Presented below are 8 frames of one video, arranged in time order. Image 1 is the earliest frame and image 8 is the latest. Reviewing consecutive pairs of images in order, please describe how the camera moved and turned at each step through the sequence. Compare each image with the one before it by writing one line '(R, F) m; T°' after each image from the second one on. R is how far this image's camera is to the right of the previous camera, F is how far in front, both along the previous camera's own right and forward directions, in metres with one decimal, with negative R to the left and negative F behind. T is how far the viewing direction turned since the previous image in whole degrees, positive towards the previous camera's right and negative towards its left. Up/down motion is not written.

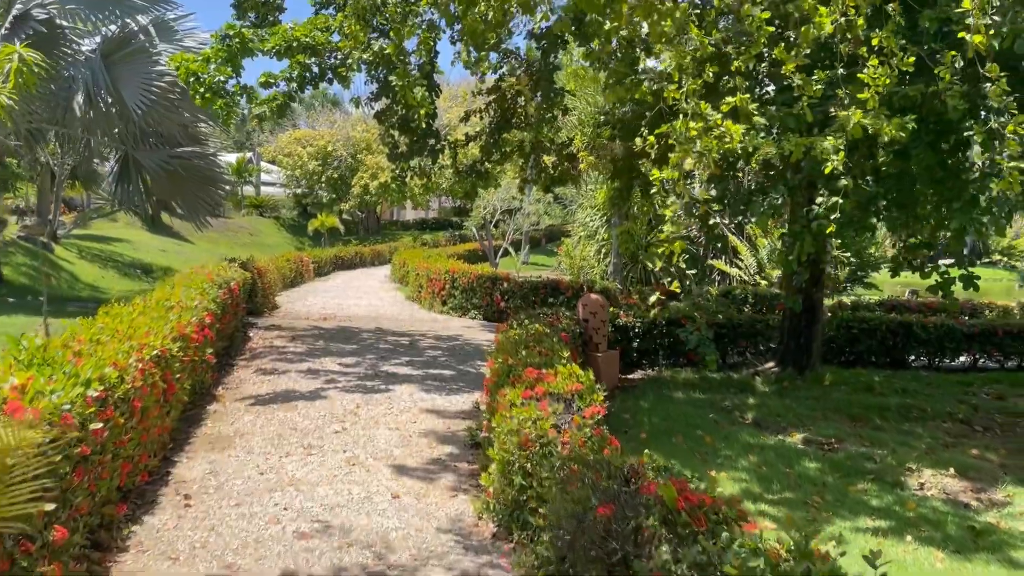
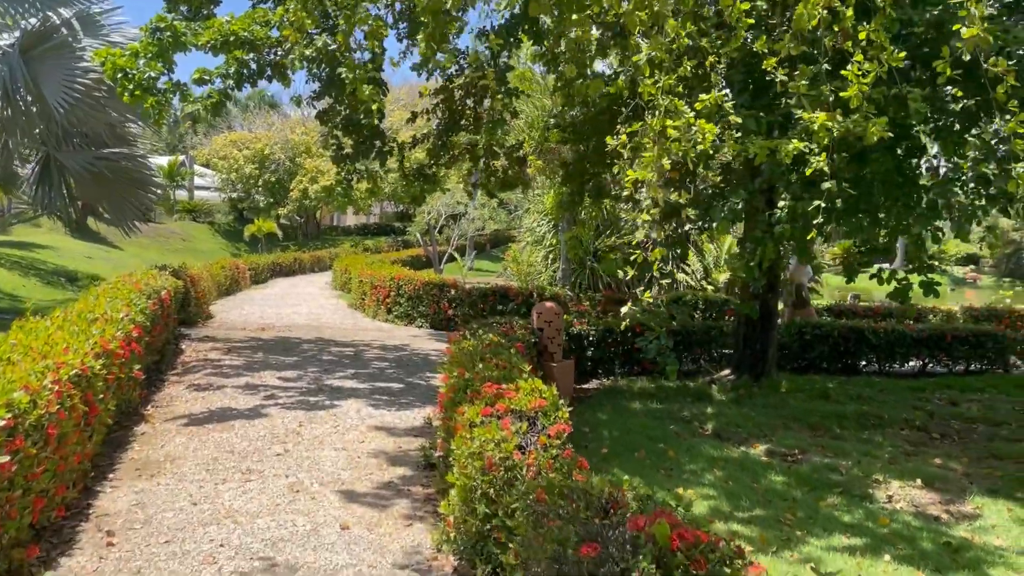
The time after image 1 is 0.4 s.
(-0.1, +0.3) m; +4°
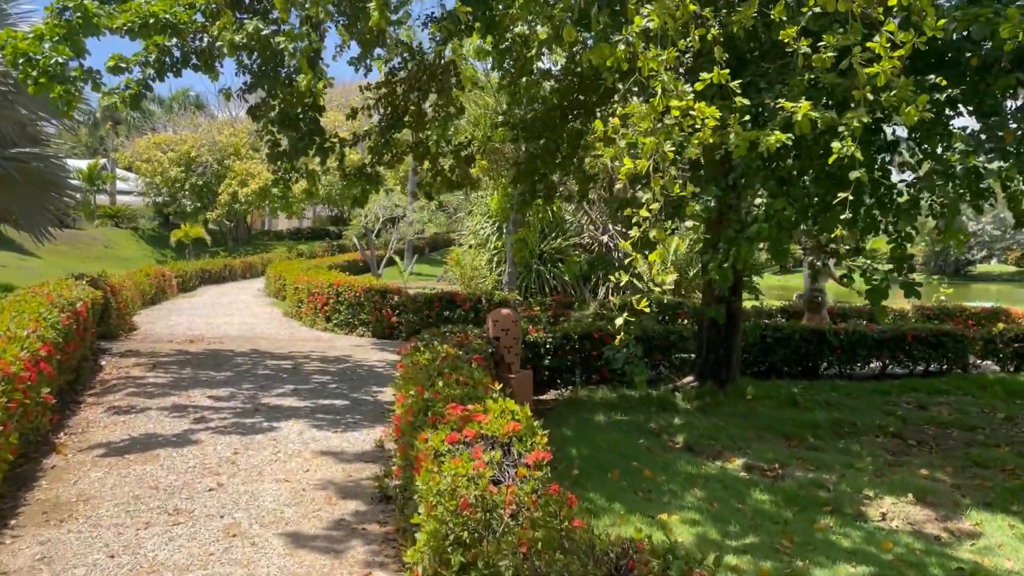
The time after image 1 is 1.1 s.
(-0.1, +0.5) m; +4°
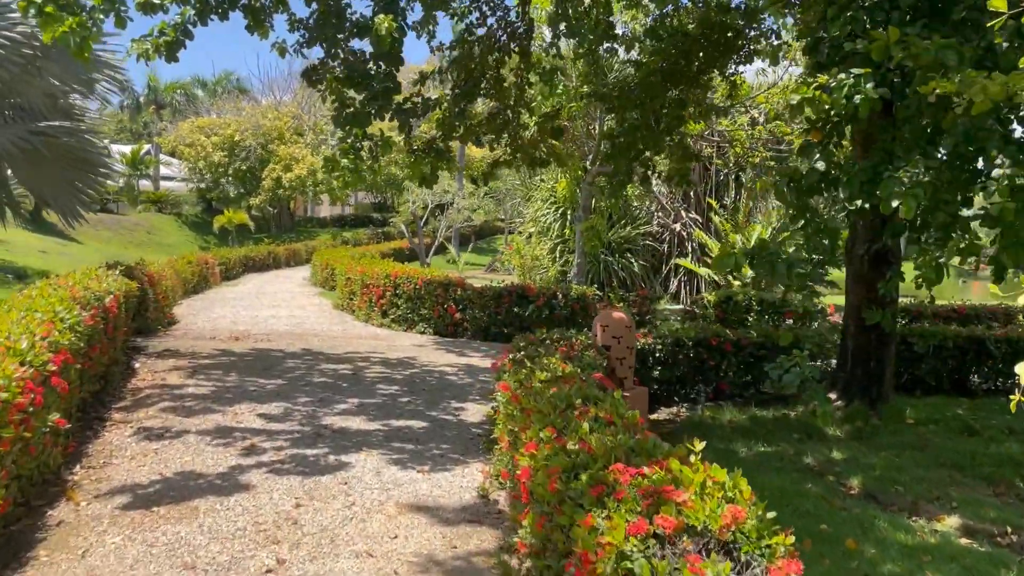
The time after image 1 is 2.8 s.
(-0.5, +1.3) m; -3°
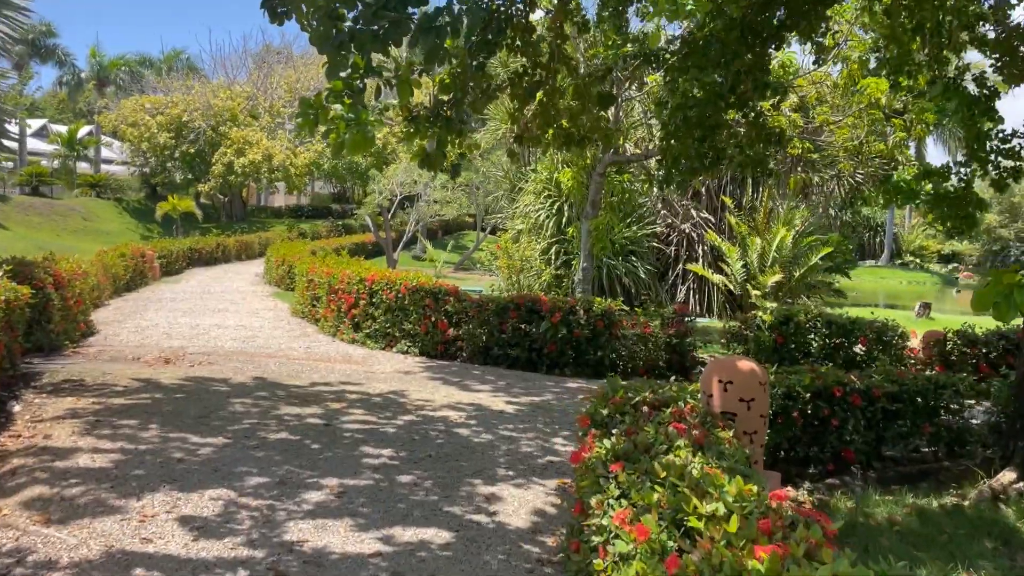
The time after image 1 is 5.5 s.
(-0.5, +2.0) m; +3°
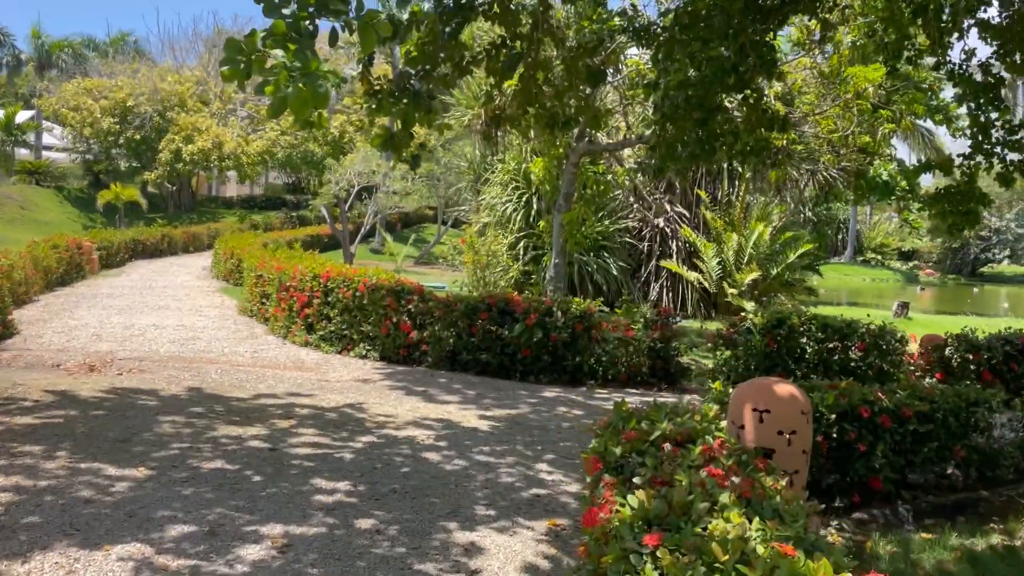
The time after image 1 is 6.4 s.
(-0.1, +0.7) m; +3°
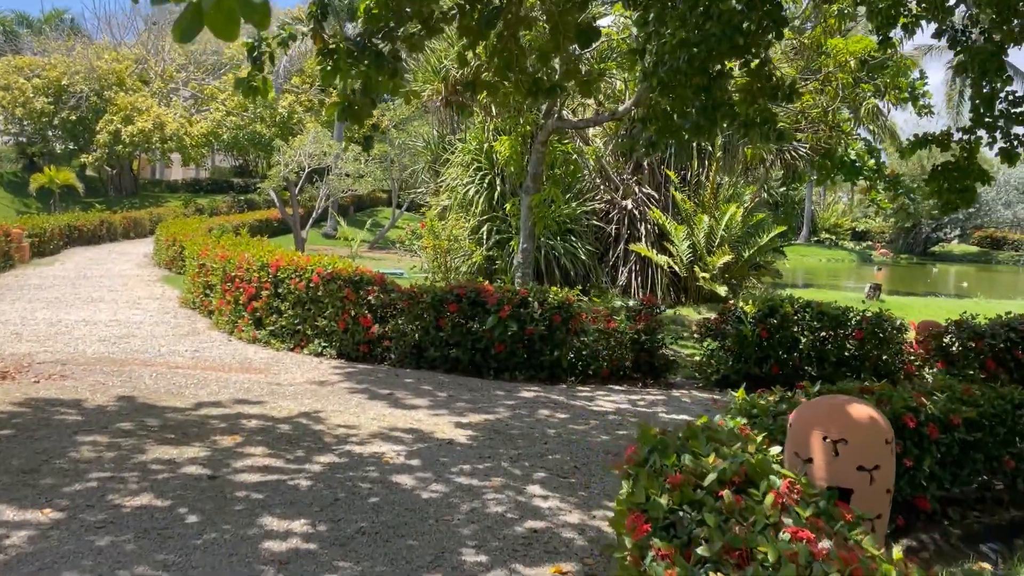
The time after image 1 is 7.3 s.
(-0.1, +0.7) m; +3°
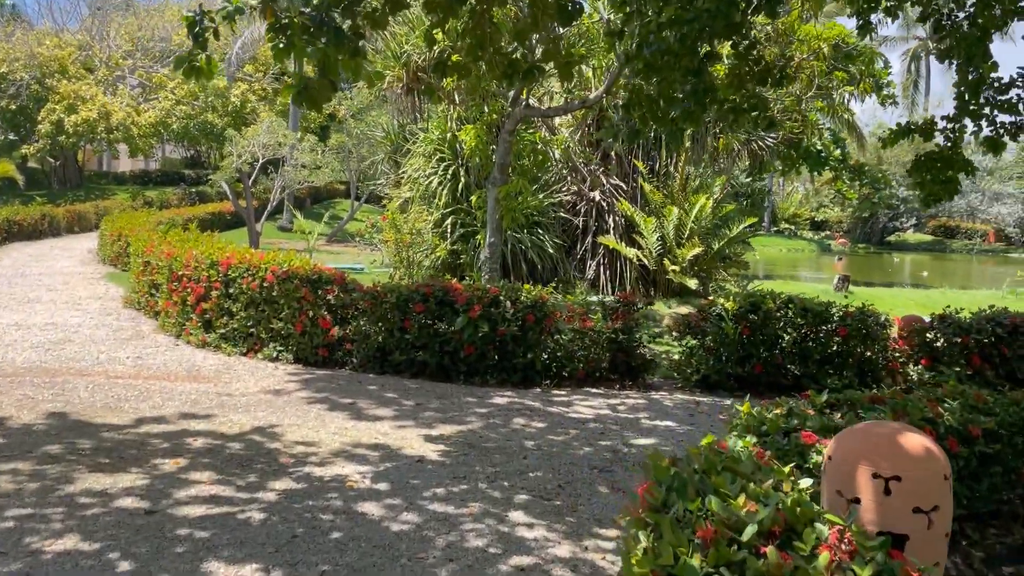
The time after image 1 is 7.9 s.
(-0.1, +0.4) m; +3°
